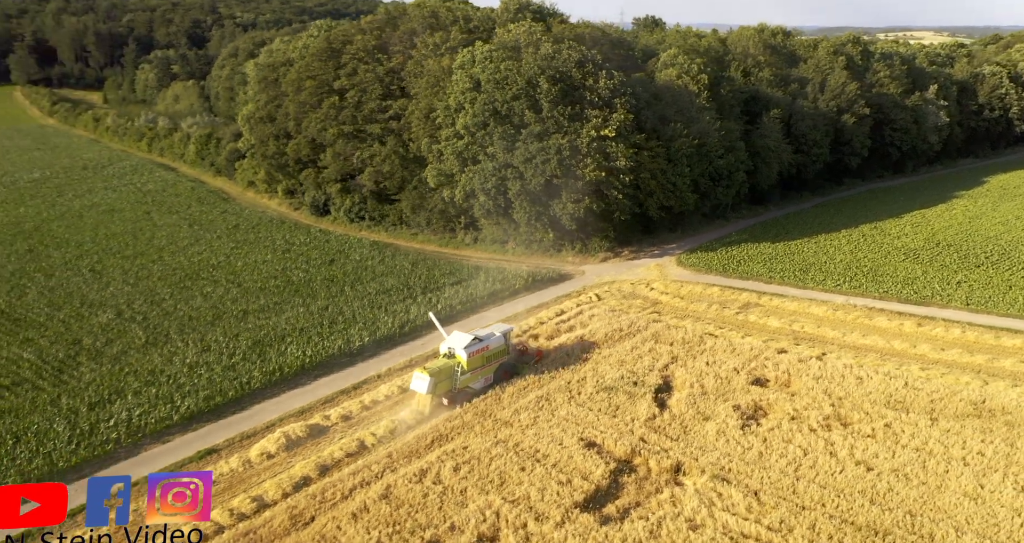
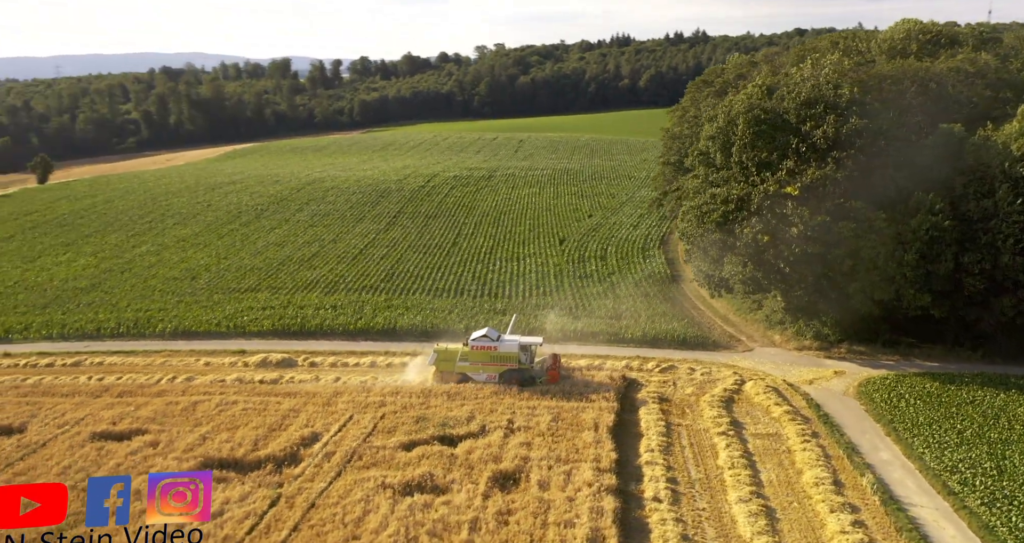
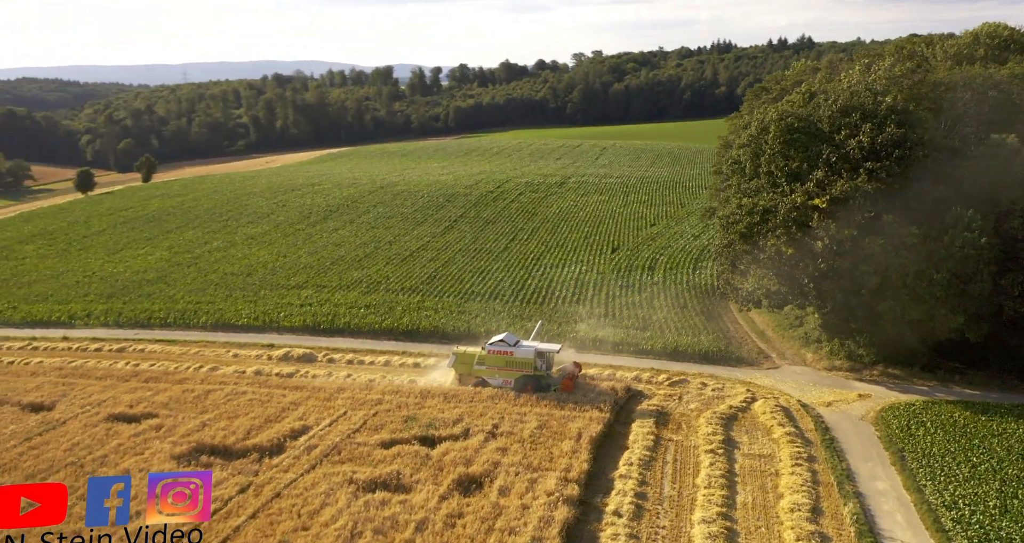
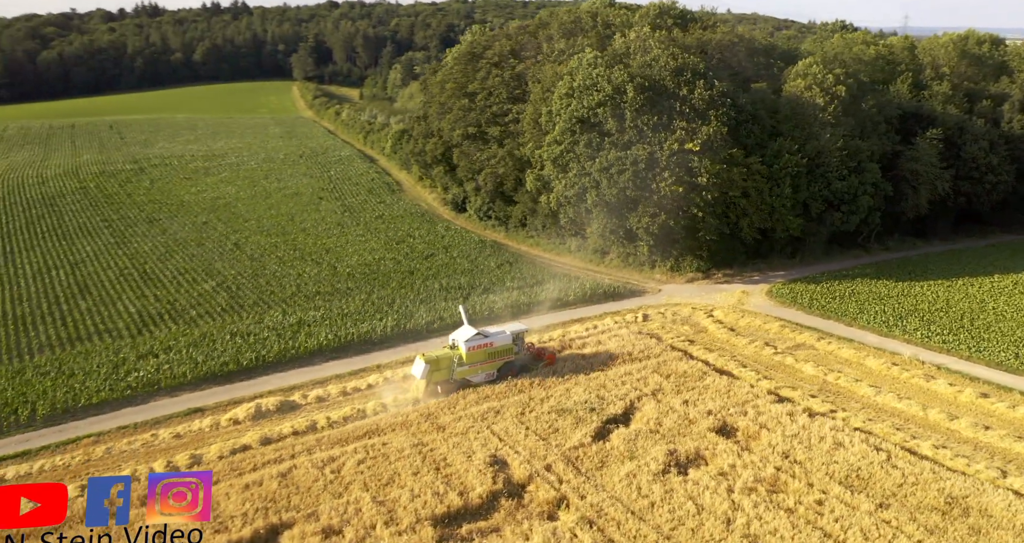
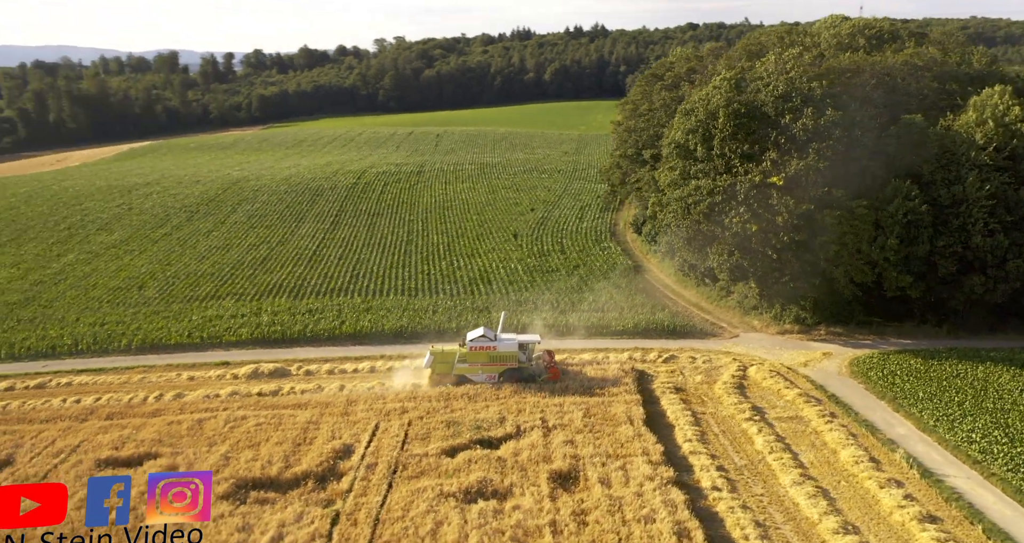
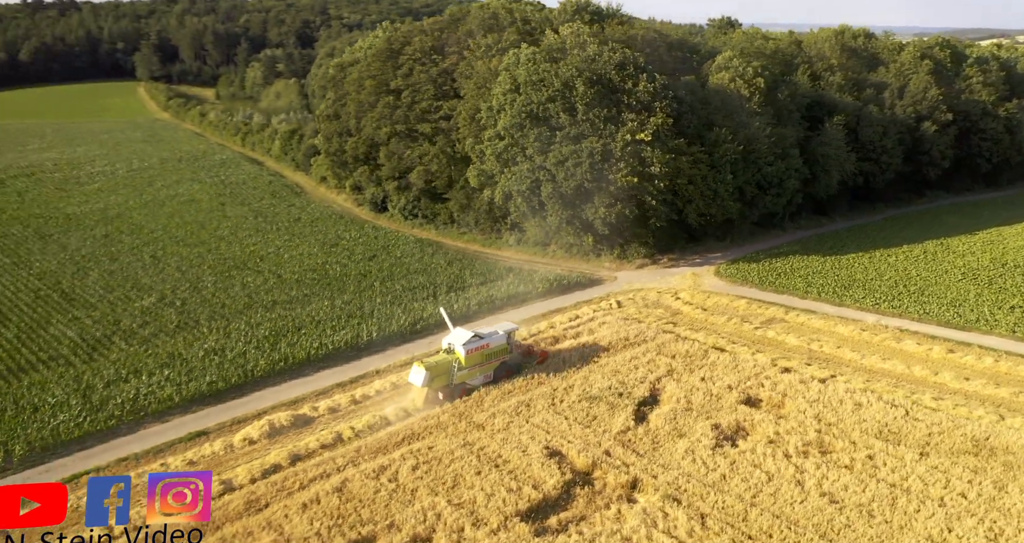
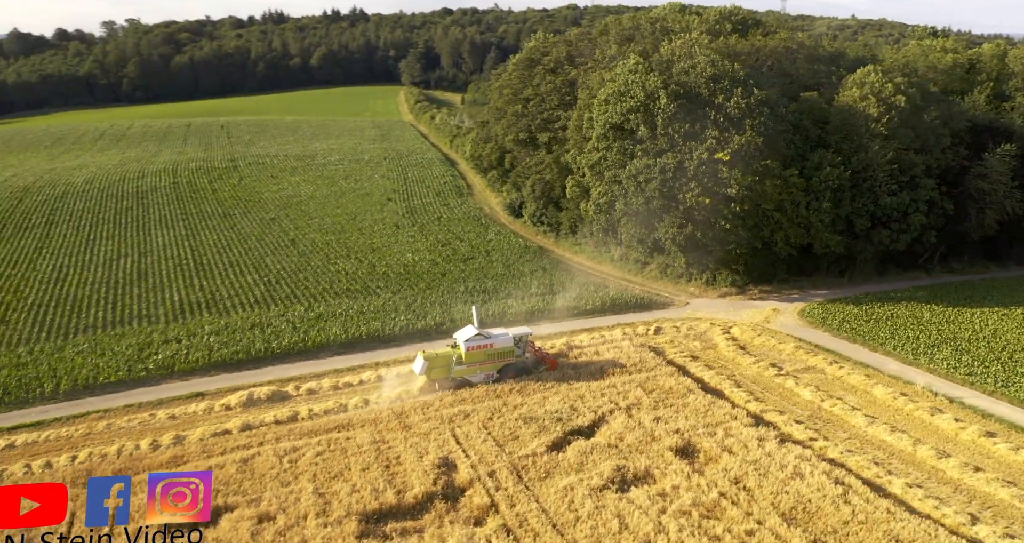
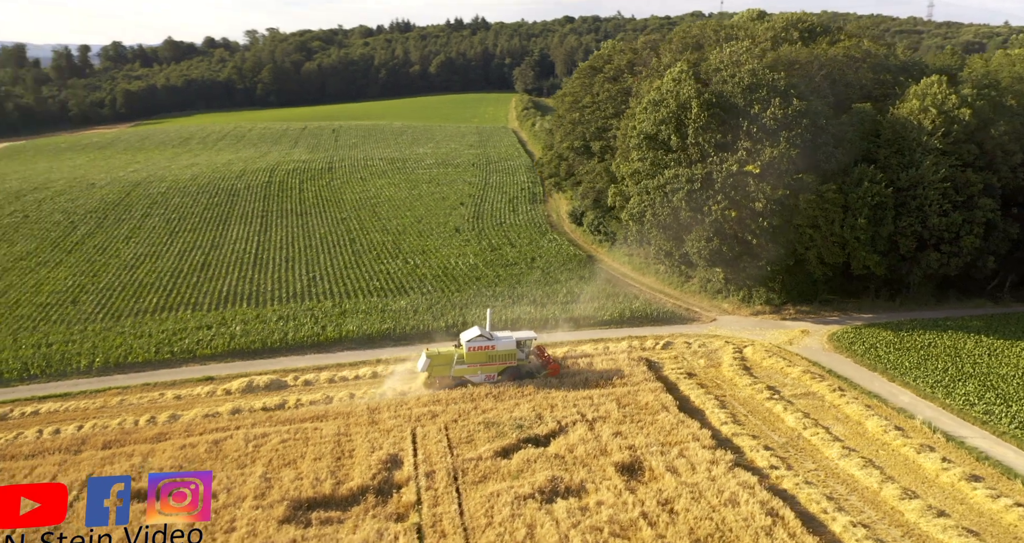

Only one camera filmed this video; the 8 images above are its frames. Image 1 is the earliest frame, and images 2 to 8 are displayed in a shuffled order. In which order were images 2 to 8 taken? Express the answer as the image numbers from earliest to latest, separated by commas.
6, 4, 7, 8, 5, 2, 3
